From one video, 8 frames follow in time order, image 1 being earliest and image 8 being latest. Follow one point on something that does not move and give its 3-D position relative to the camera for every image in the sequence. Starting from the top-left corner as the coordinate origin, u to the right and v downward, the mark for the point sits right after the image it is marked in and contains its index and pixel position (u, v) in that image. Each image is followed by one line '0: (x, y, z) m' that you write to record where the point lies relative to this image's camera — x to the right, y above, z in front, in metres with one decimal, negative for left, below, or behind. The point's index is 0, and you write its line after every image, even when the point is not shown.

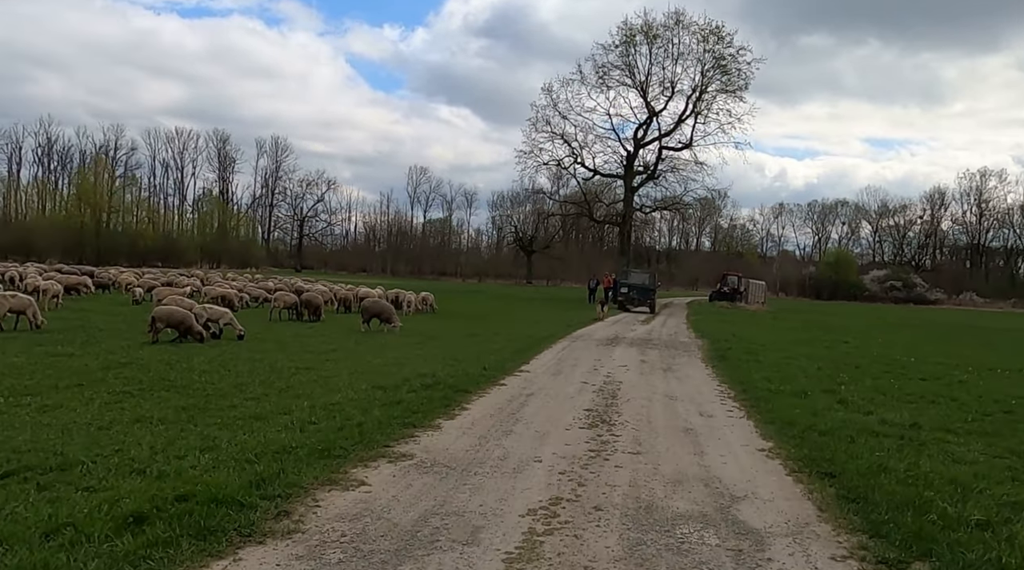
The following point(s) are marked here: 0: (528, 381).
0: (+0.3, -1.7, +14.8) m
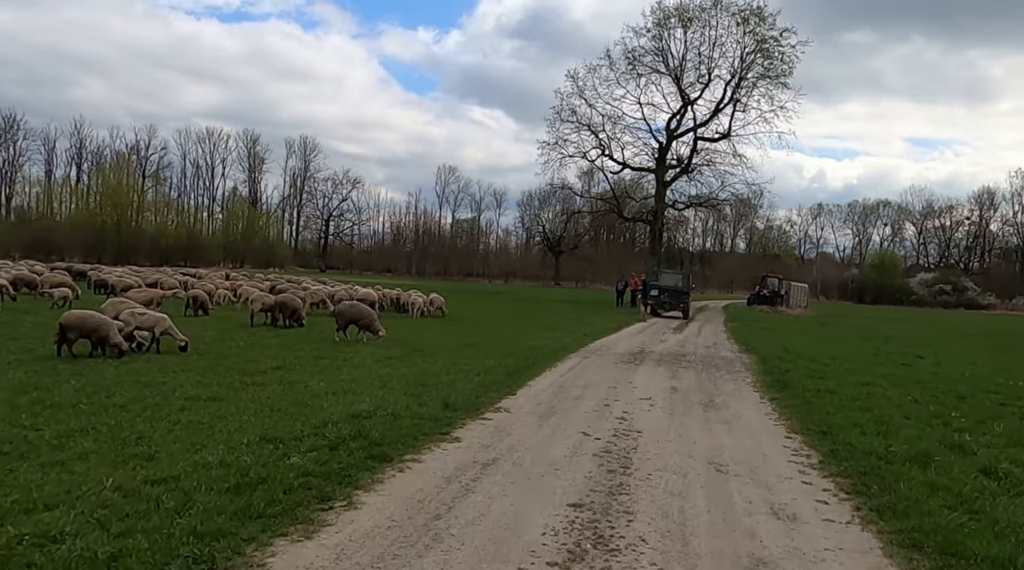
0: (-0.2, -1.7, +9.8) m
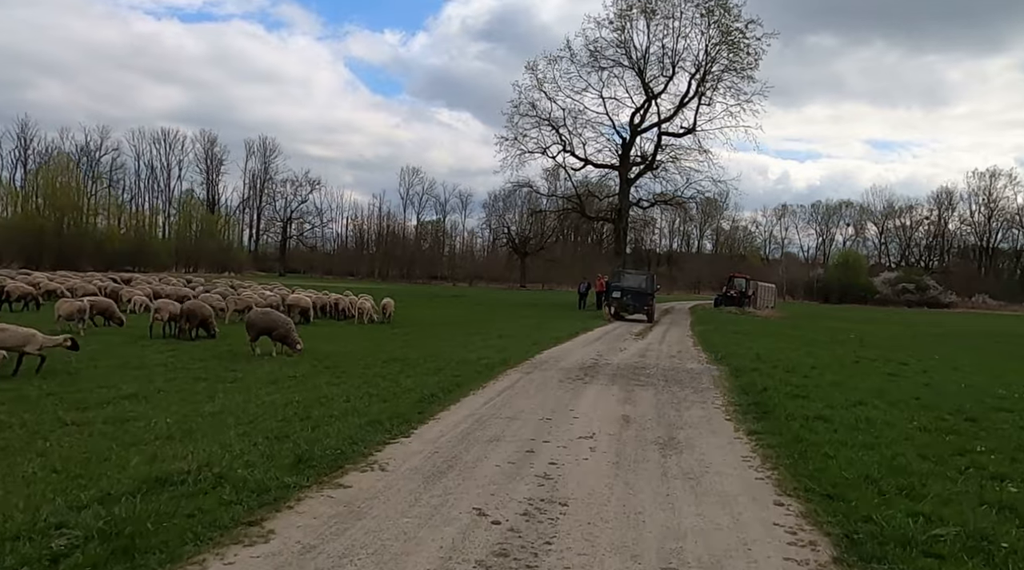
0: (-1.3, -1.8, +6.4) m
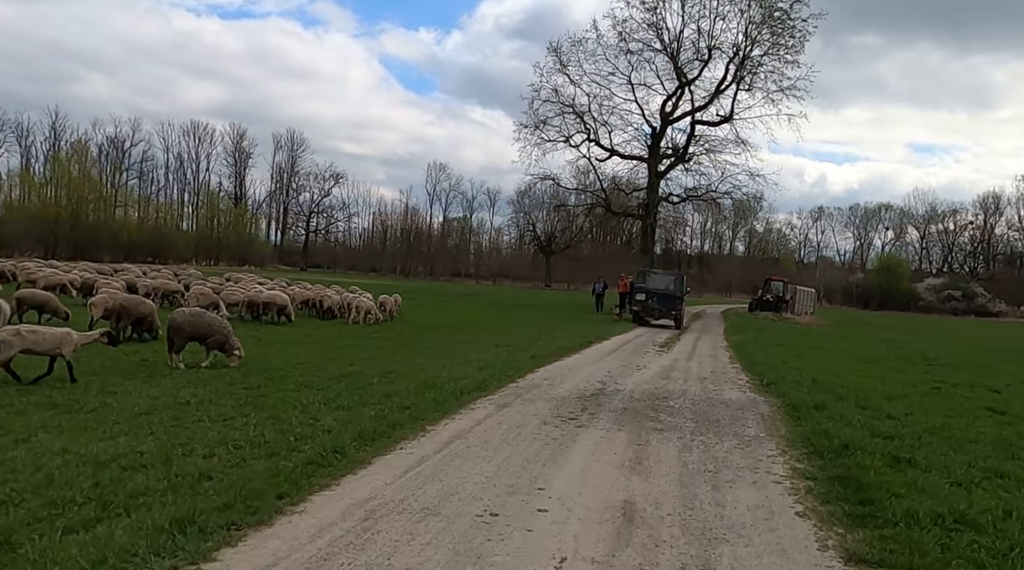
0: (-2.1, -1.7, +1.7) m
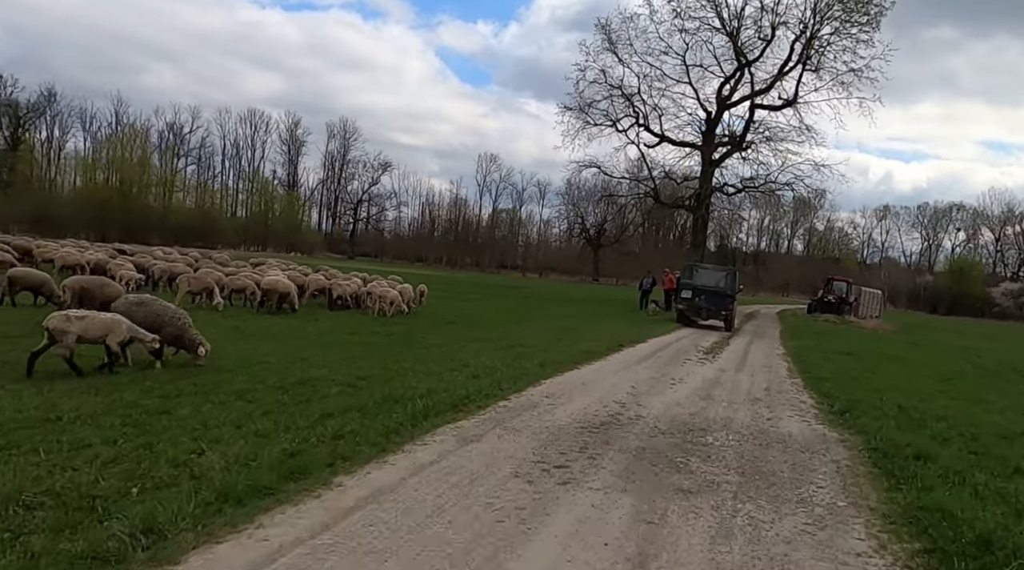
0: (-3.1, -1.6, -1.7) m
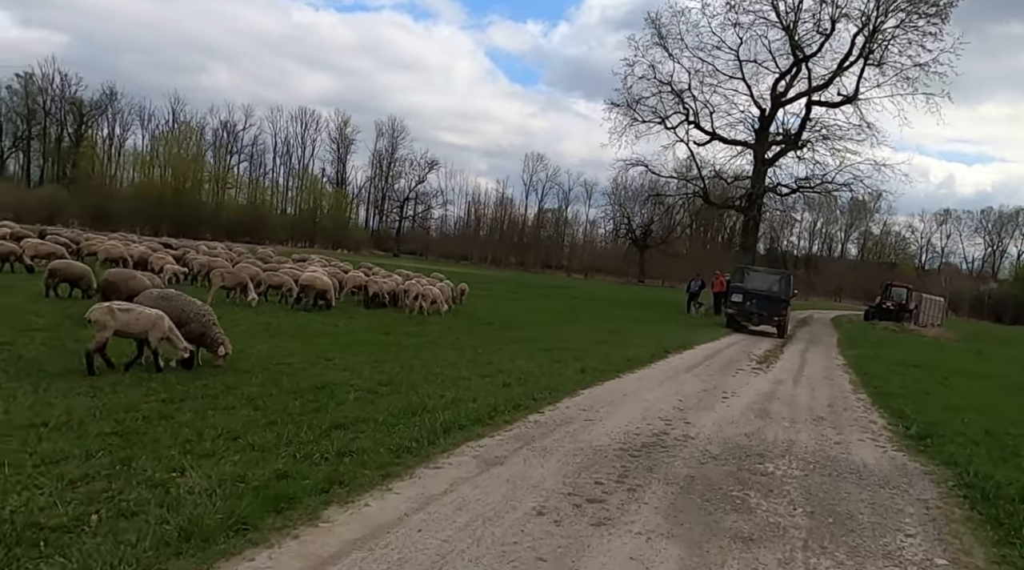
0: (-3.4, -1.6, -2.7) m
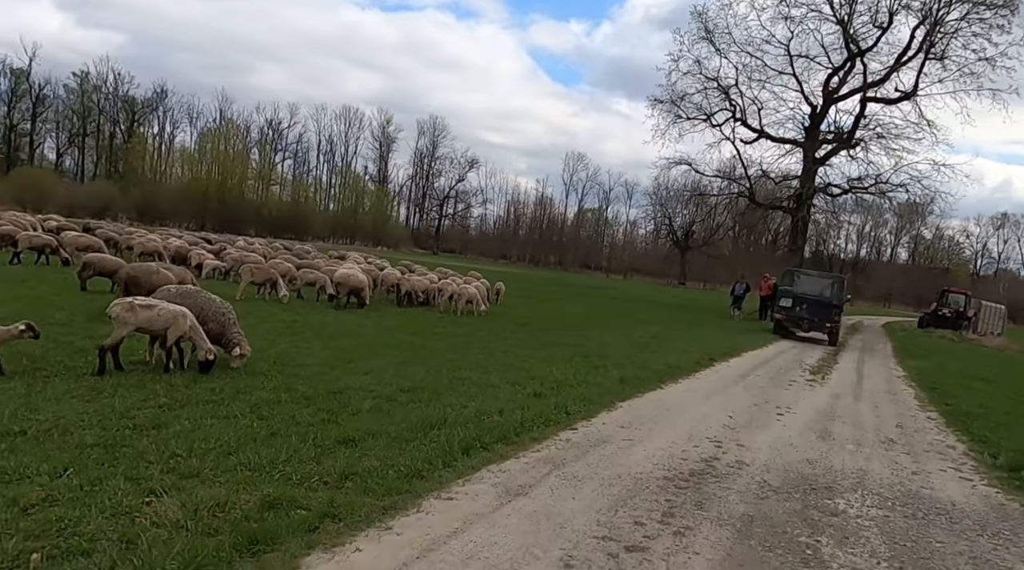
0: (-3.6, -1.5, -3.6) m
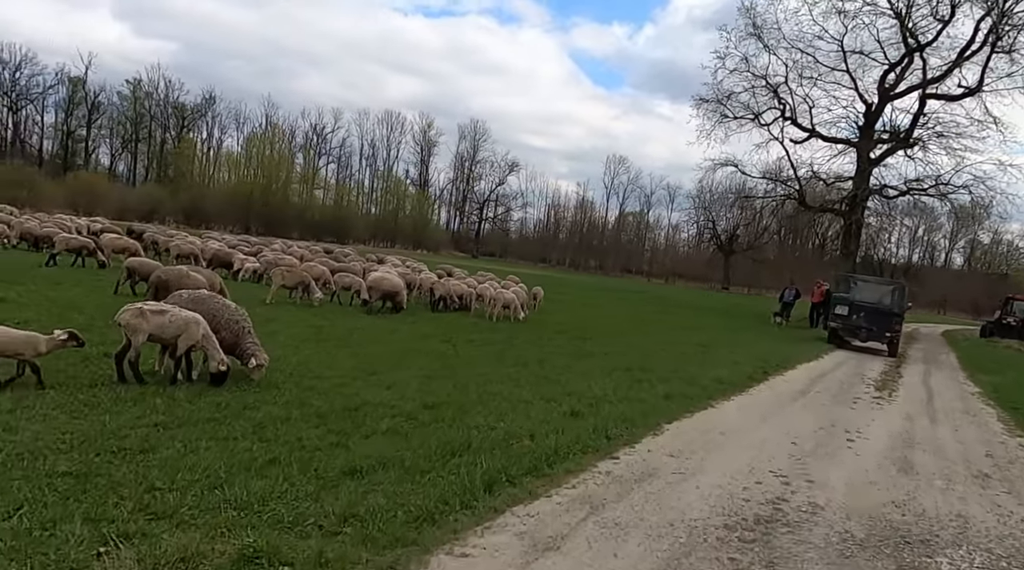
0: (-4.0, -1.5, -4.6) m
